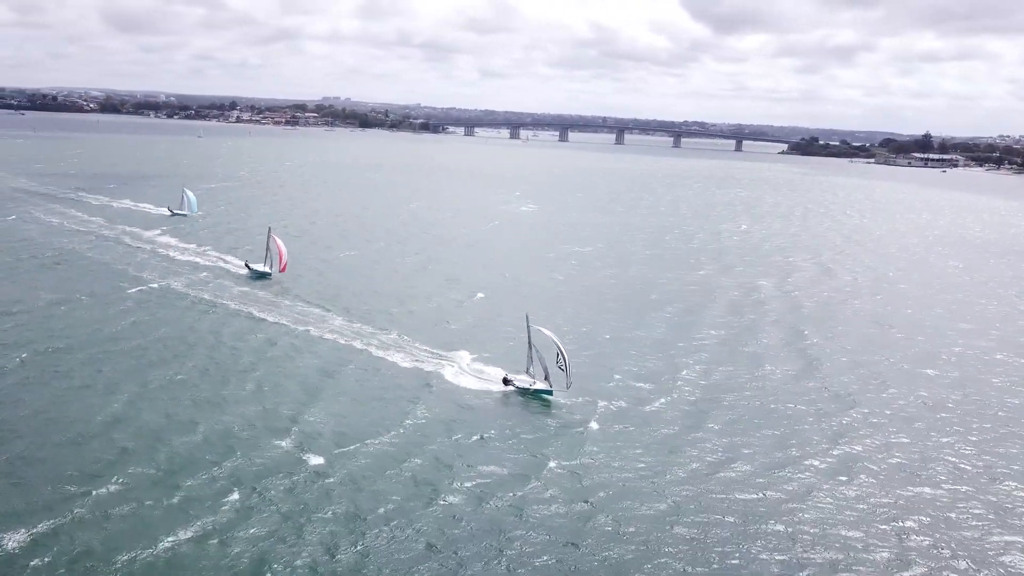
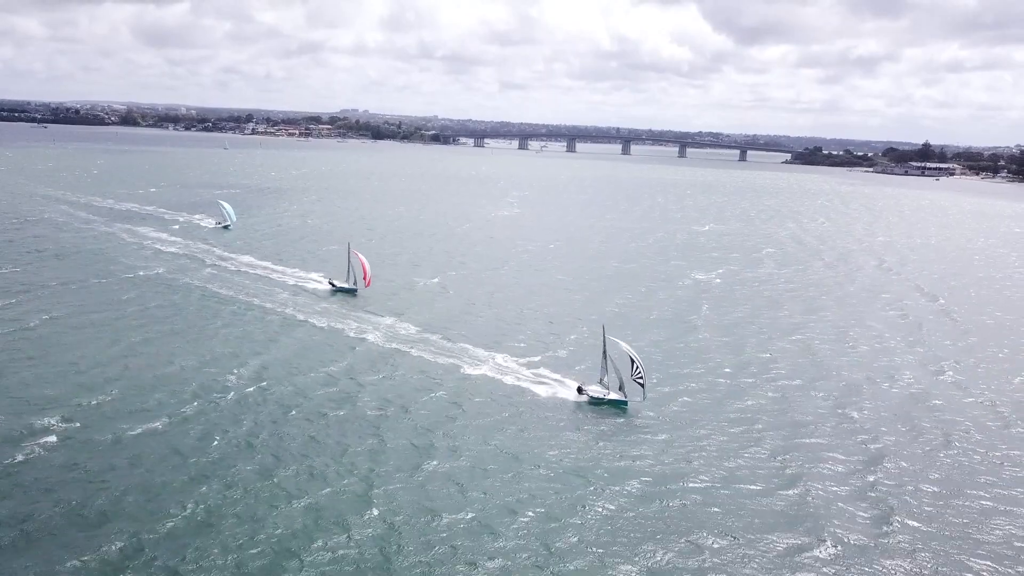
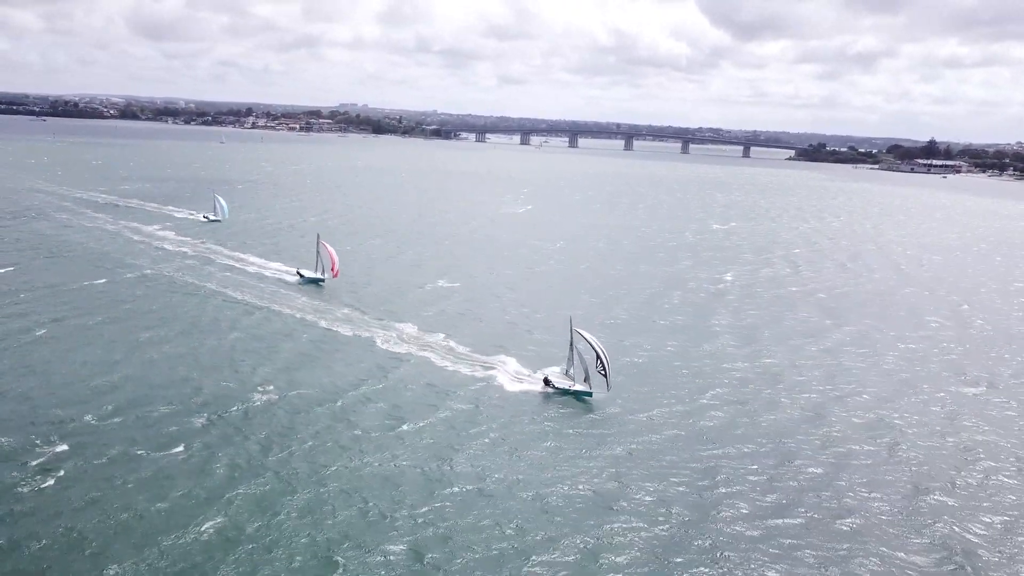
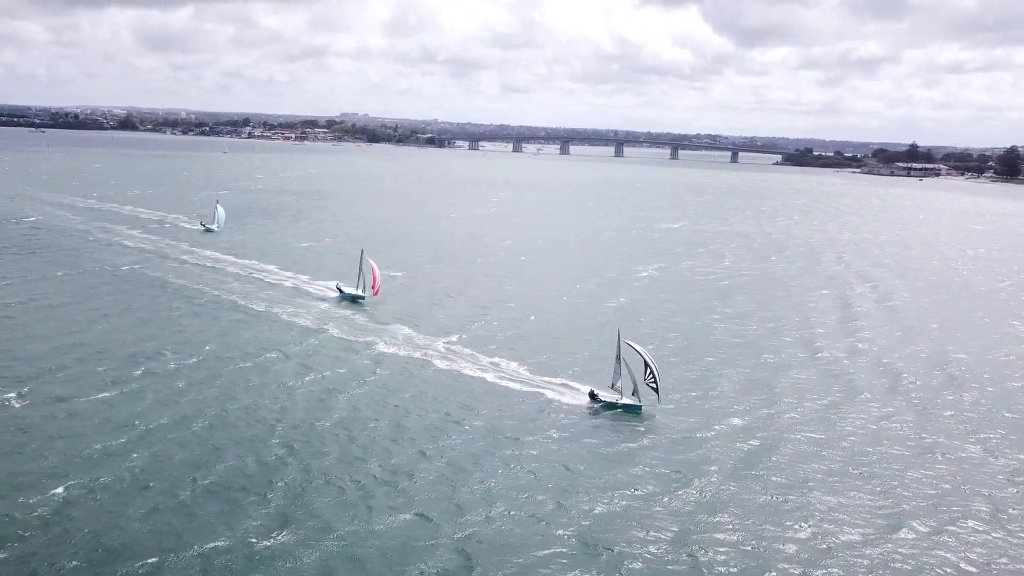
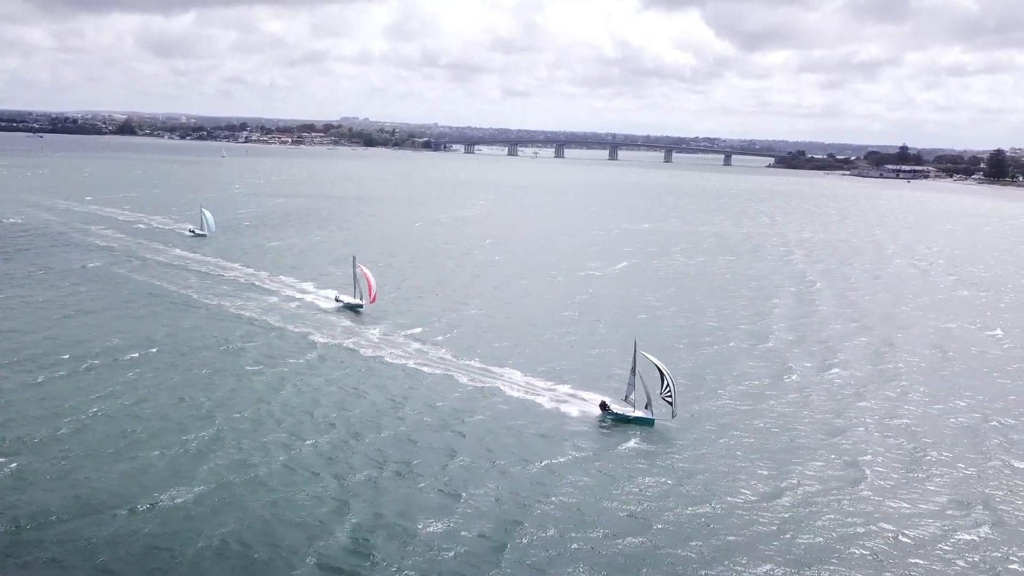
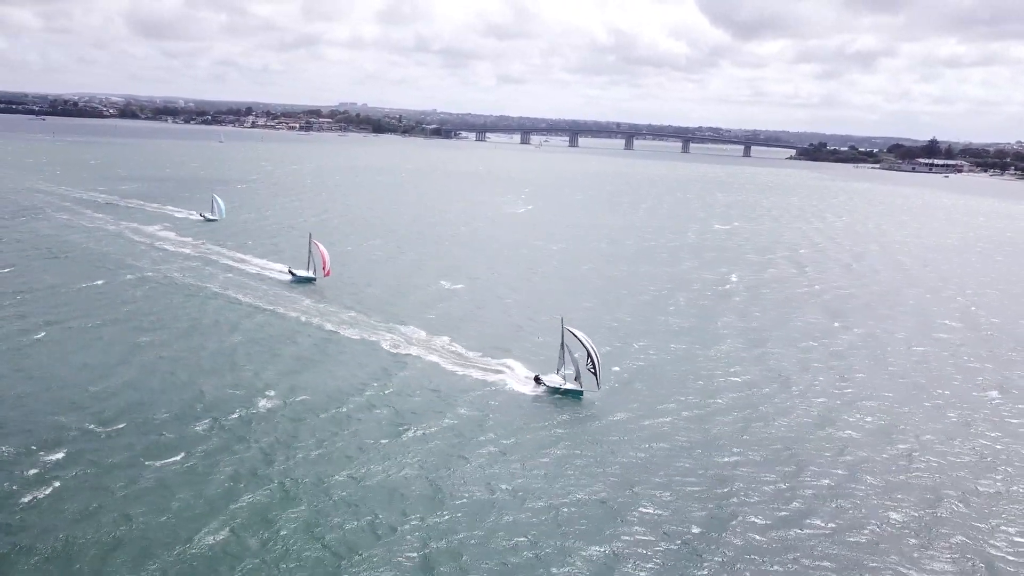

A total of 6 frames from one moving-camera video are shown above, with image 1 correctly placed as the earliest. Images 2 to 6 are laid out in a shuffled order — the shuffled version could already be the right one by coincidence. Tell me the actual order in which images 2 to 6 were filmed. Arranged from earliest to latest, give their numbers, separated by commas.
6, 3, 2, 4, 5
